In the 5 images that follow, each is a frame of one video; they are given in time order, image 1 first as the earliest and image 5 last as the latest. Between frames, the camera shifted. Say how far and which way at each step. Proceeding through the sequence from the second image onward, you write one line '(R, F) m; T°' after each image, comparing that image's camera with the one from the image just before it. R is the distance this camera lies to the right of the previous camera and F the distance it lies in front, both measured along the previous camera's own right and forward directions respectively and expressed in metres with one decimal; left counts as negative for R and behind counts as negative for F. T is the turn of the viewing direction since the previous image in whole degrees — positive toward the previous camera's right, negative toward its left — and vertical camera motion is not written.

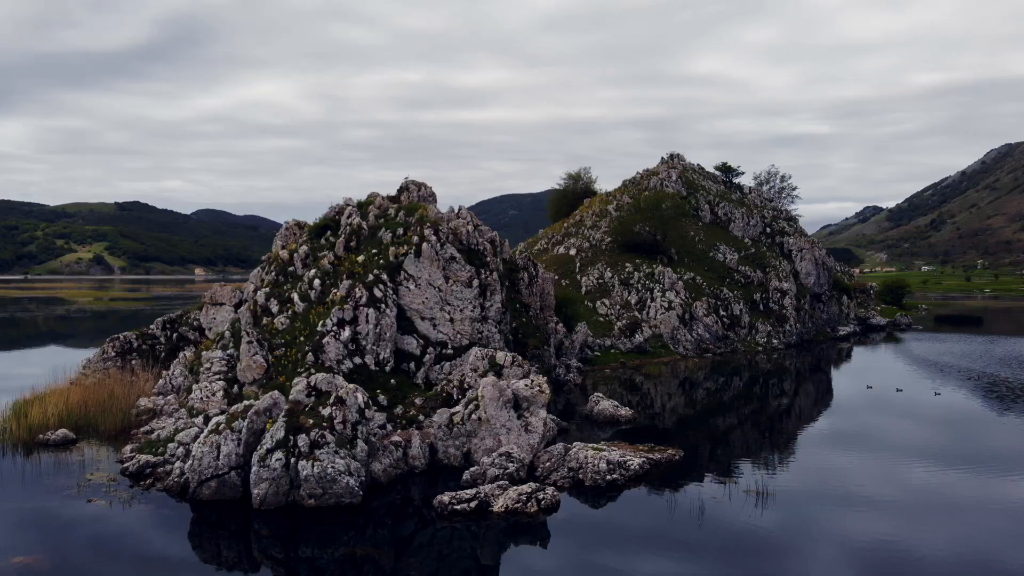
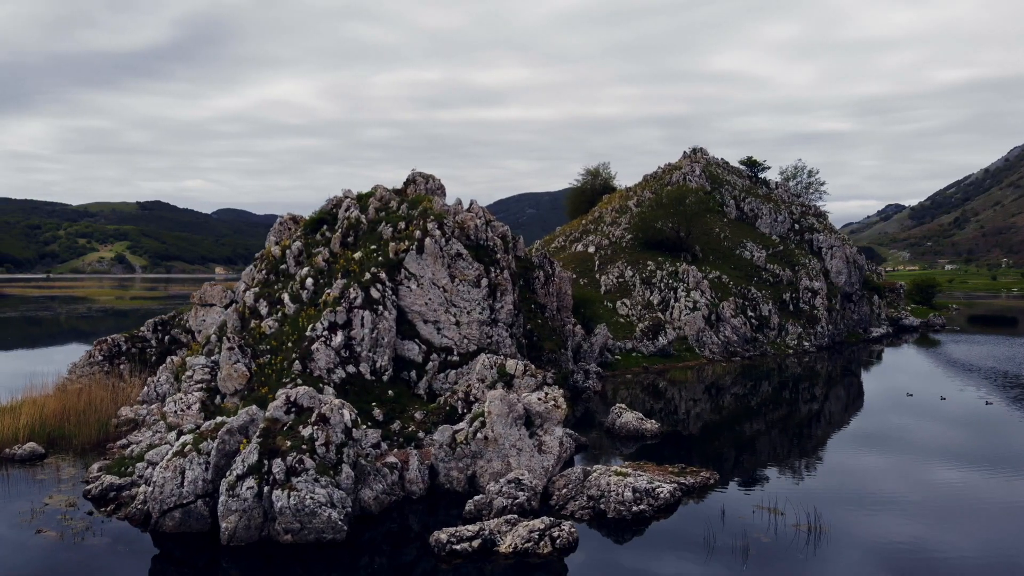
(+0.5, +6.6) m; -2°
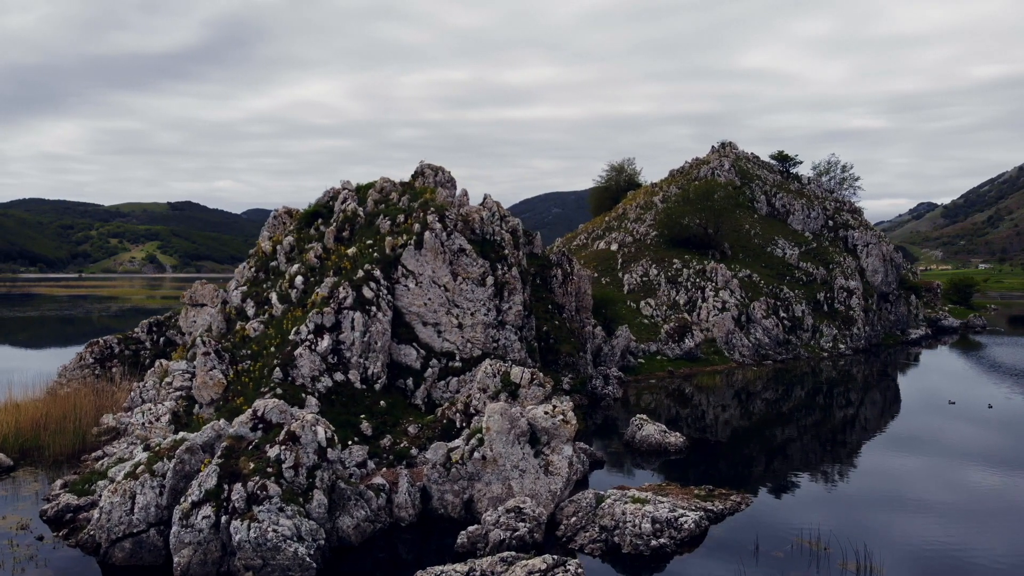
(+1.4, +5.6) m; -2°
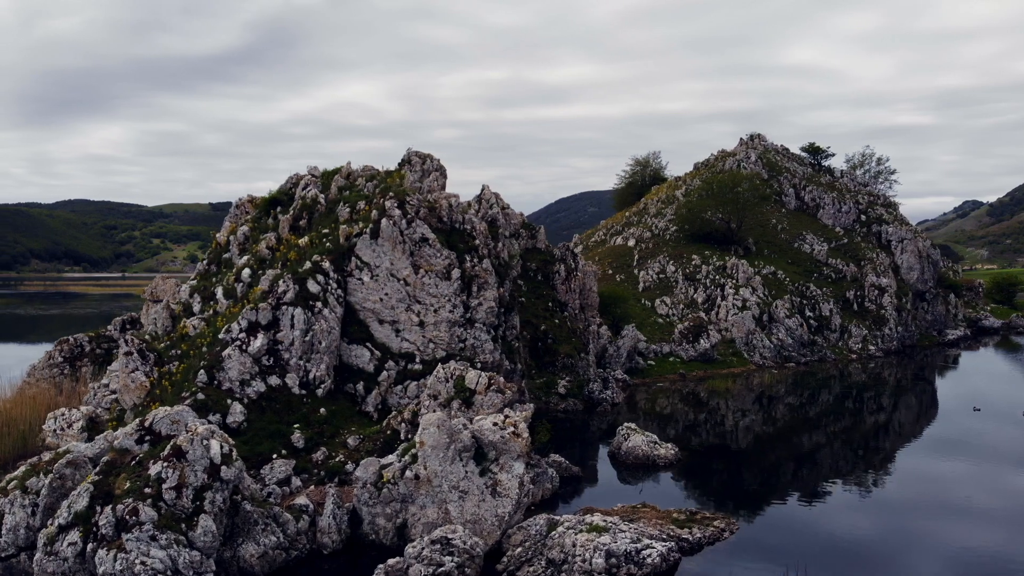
(+4.8, +5.7) m; -3°
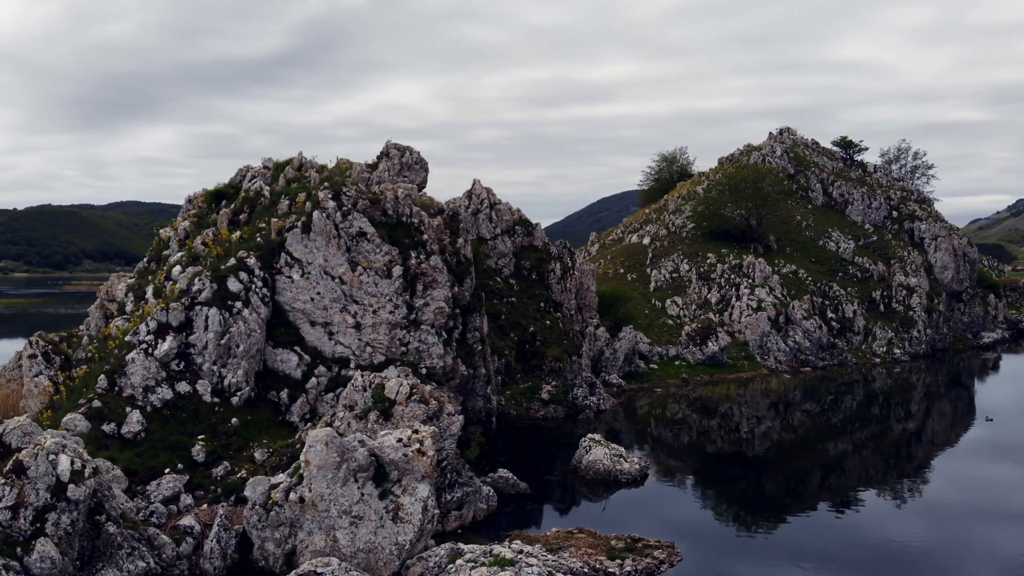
(+6.3, +4.2) m; -3°
